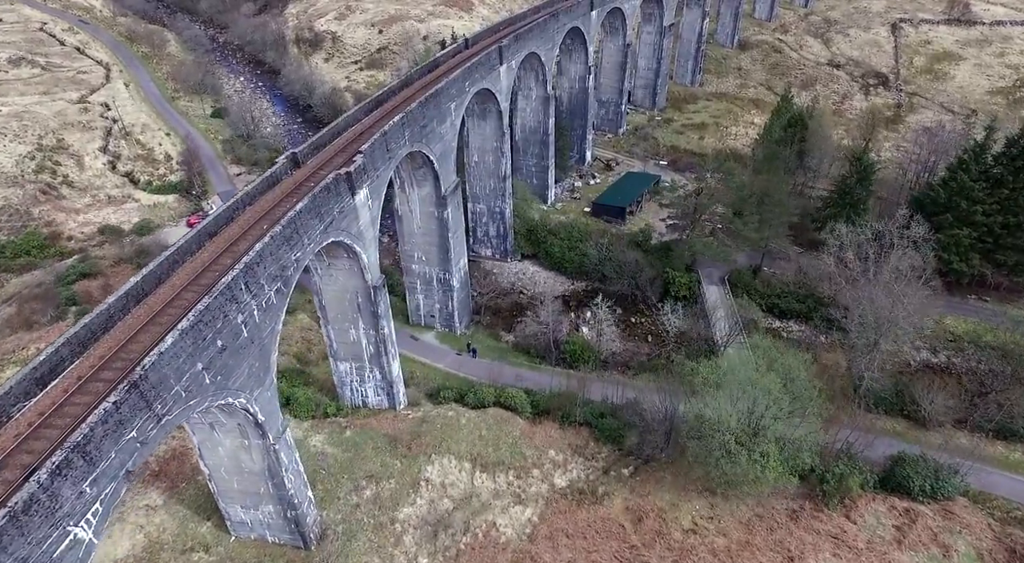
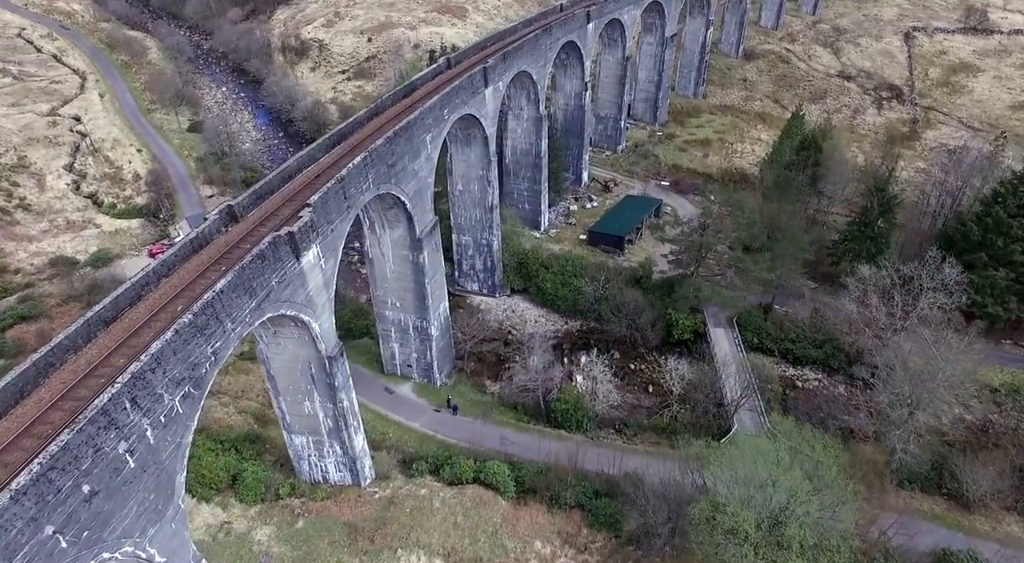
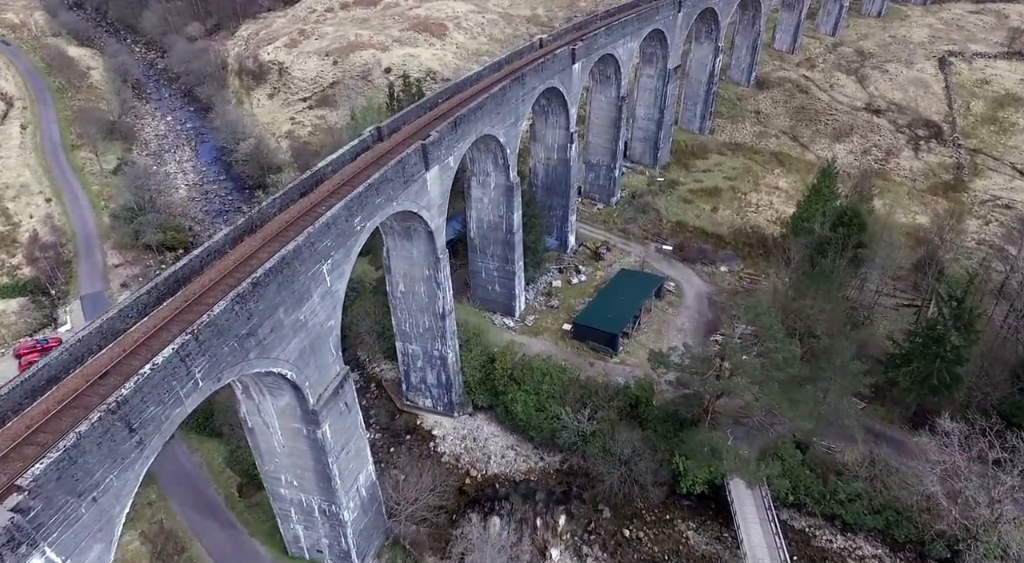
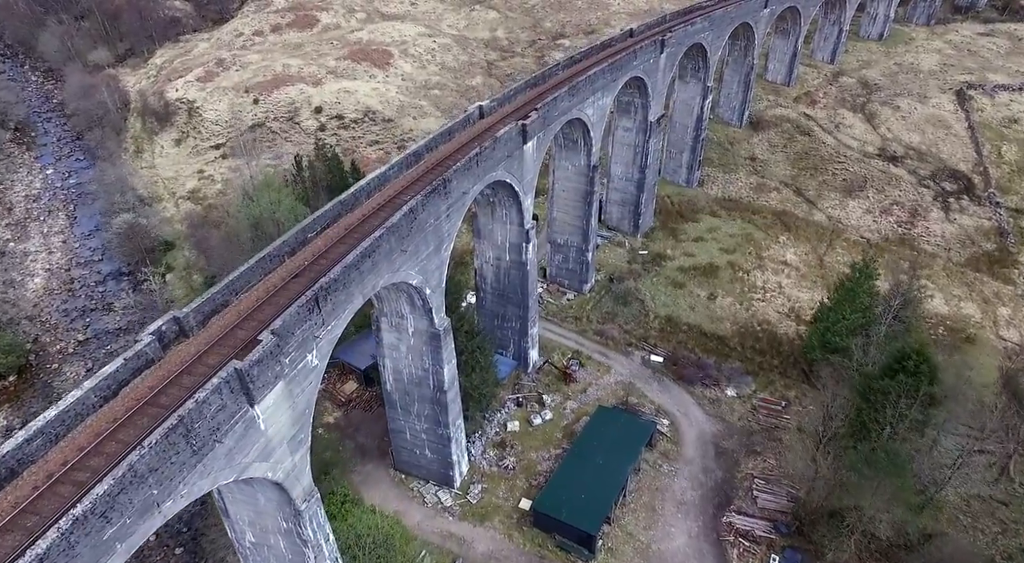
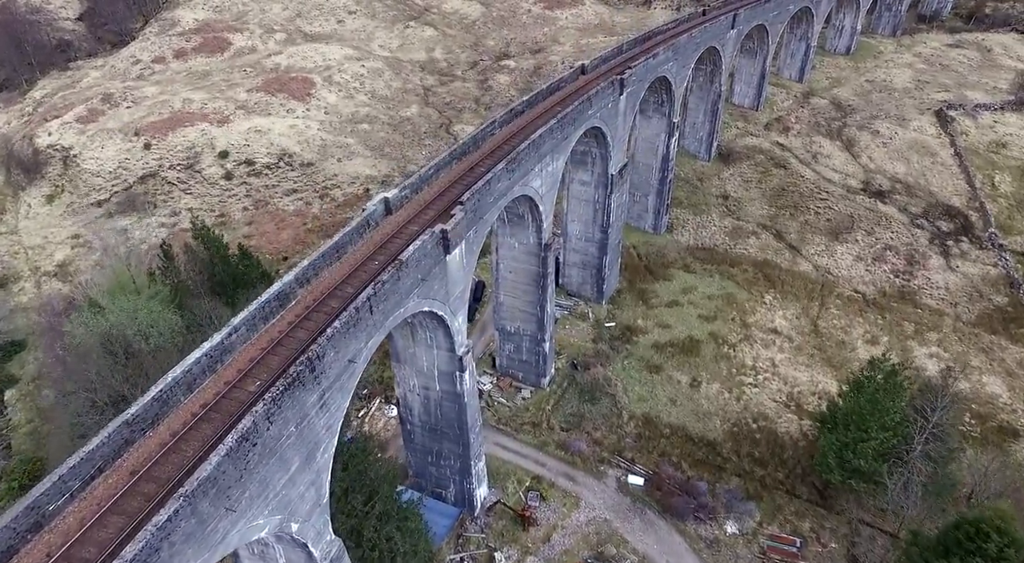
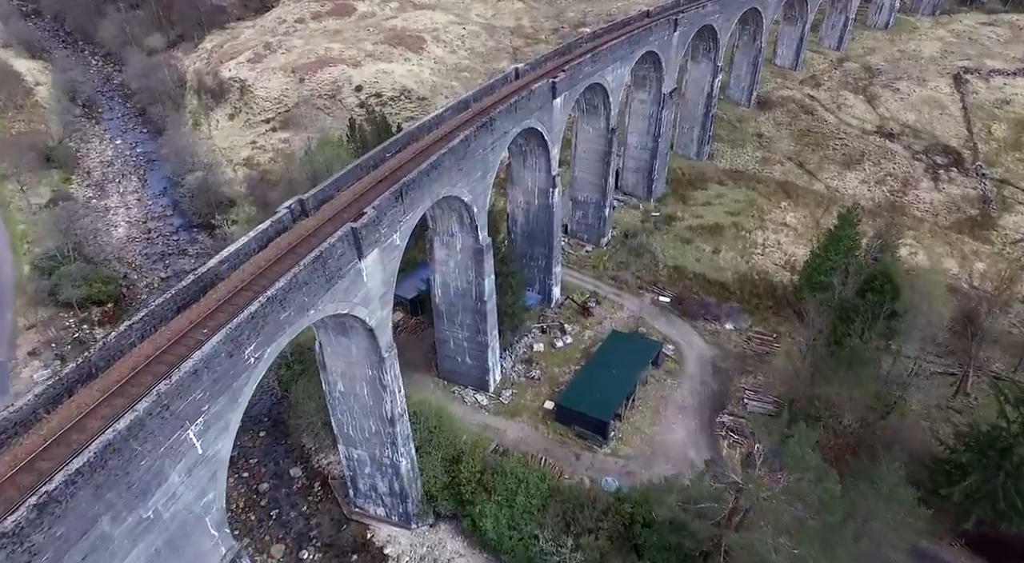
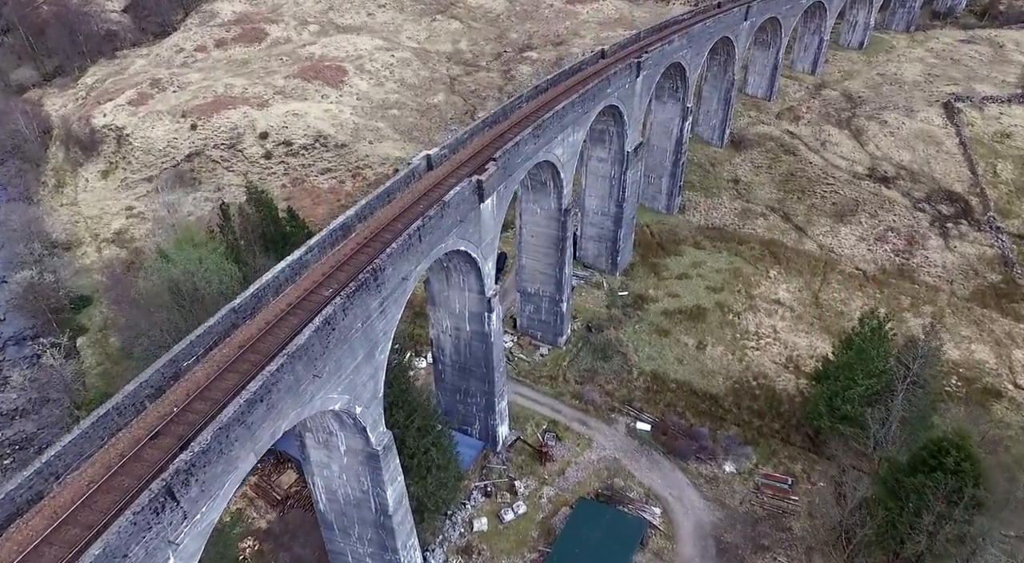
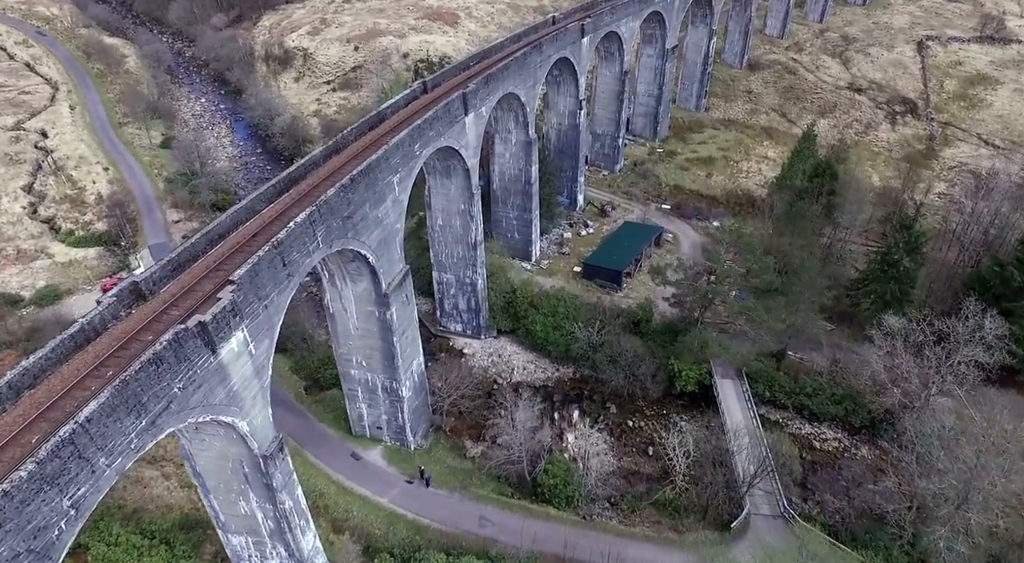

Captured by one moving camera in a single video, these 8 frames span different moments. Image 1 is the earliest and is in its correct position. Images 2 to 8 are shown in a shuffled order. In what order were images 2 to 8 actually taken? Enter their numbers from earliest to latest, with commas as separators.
2, 8, 3, 6, 4, 7, 5
